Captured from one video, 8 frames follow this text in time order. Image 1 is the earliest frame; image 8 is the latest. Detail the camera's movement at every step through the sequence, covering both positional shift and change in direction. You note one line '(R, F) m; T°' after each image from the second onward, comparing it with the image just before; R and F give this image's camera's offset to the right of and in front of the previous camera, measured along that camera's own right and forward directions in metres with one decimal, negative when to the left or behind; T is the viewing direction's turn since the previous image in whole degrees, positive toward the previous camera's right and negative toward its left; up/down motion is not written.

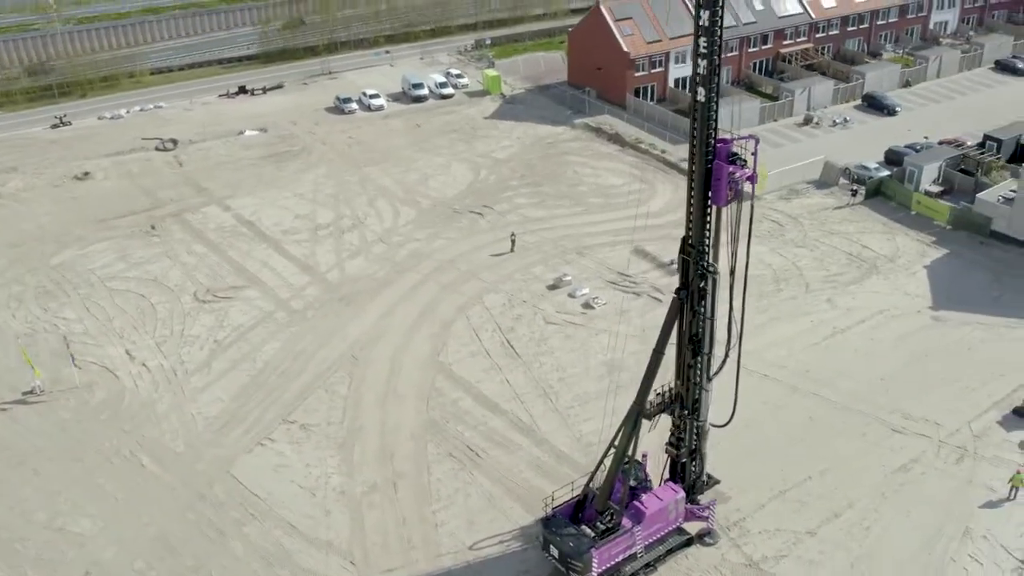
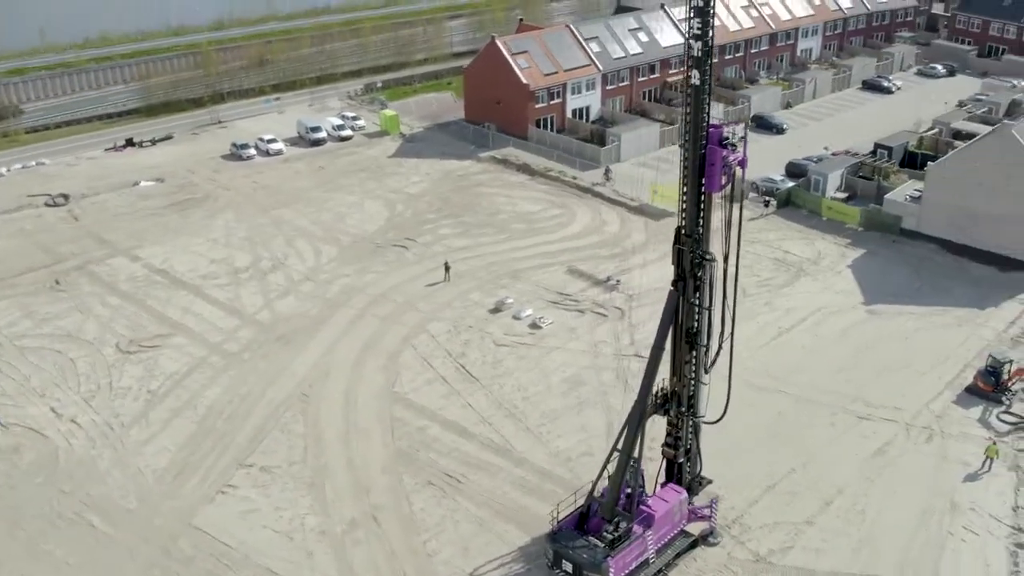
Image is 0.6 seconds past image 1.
(-2.5, +1.3) m; +8°
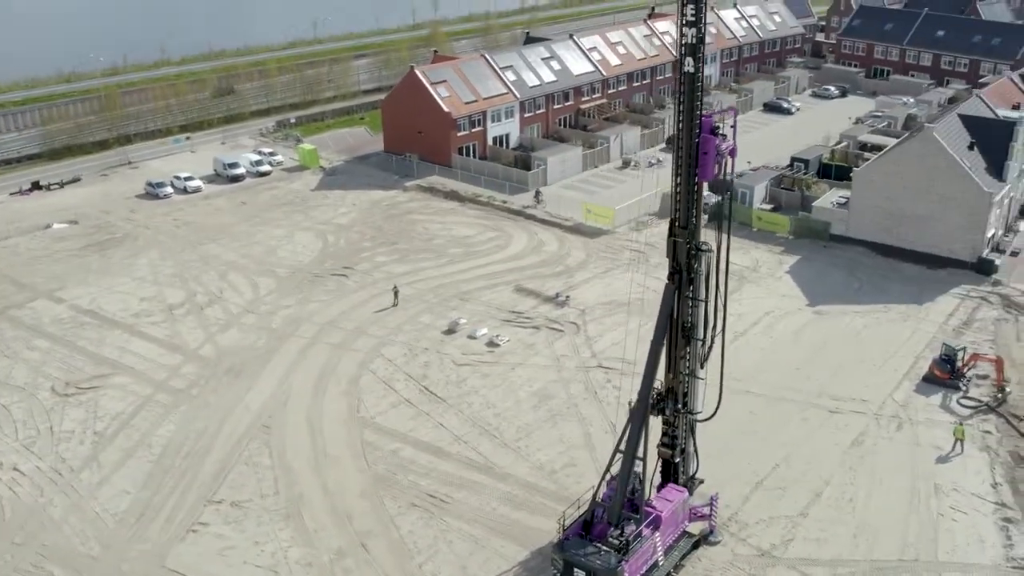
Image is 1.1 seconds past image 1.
(-2.0, +0.9) m; +6°
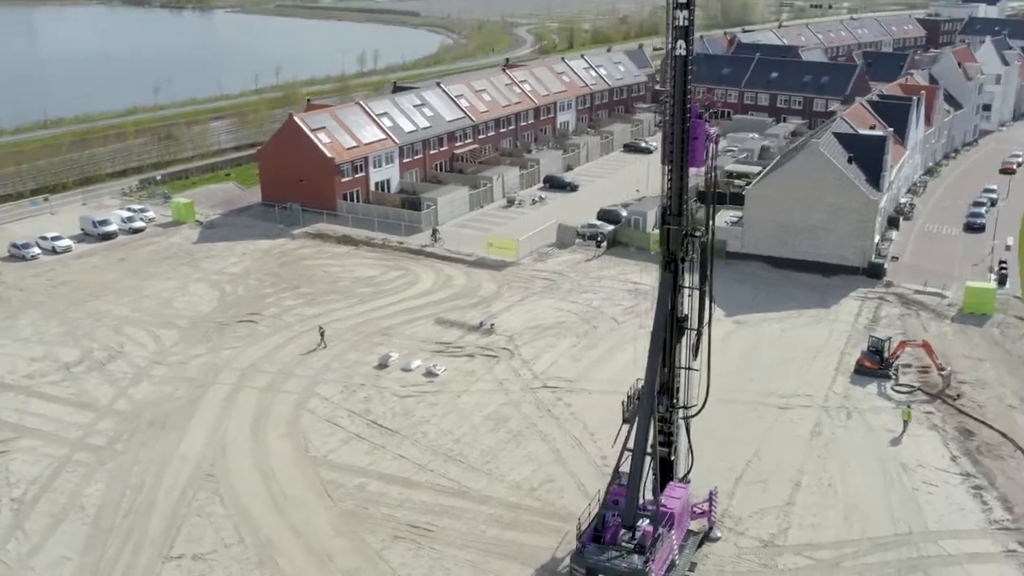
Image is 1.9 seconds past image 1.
(-3.0, +1.4) m; +10°
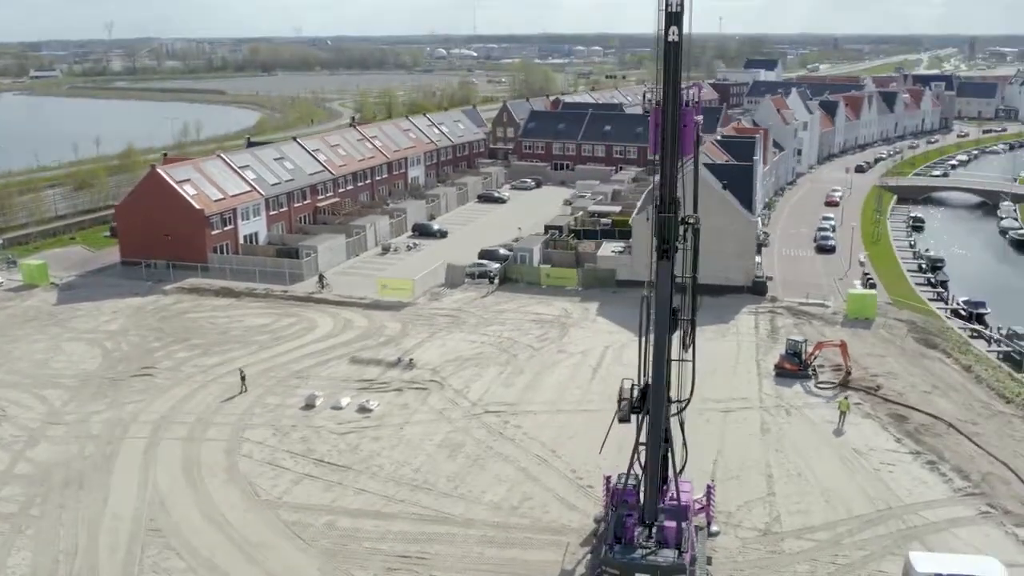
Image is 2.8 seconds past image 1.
(-3.4, +1.4) m; +11°
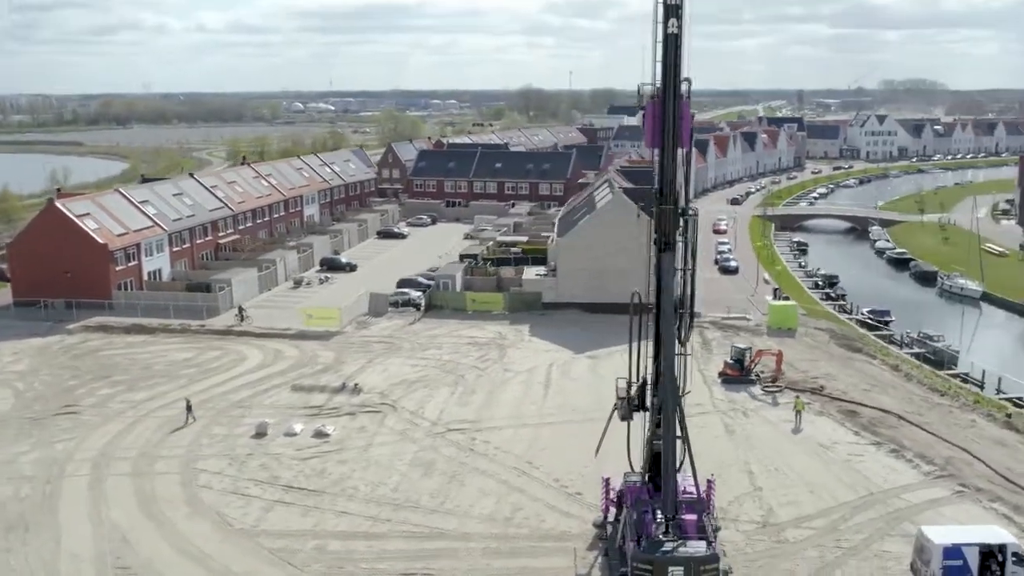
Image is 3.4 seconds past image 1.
(-2.5, +0.9) m; +8°
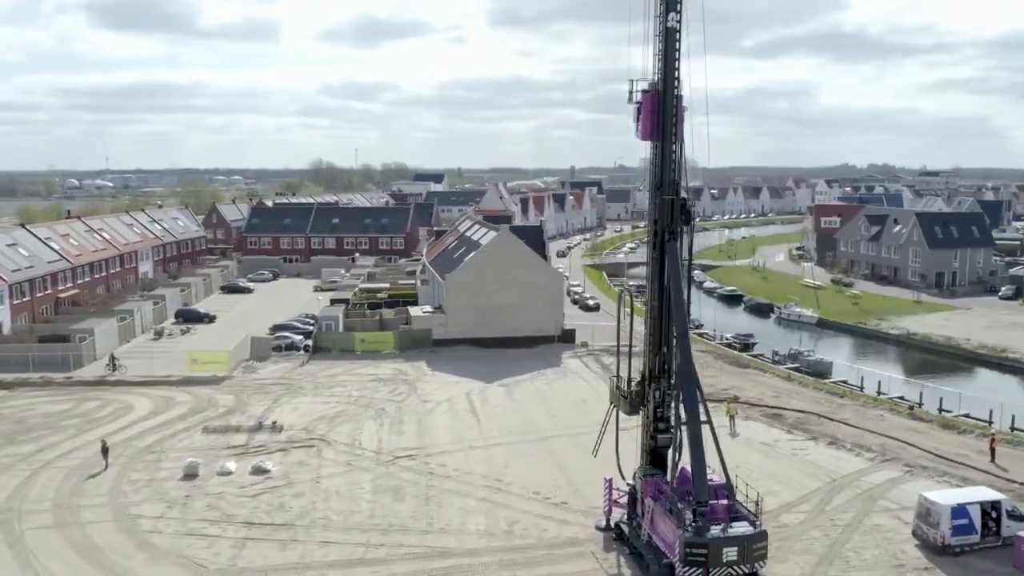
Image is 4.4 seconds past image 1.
(-3.8, +1.5) m; +13°
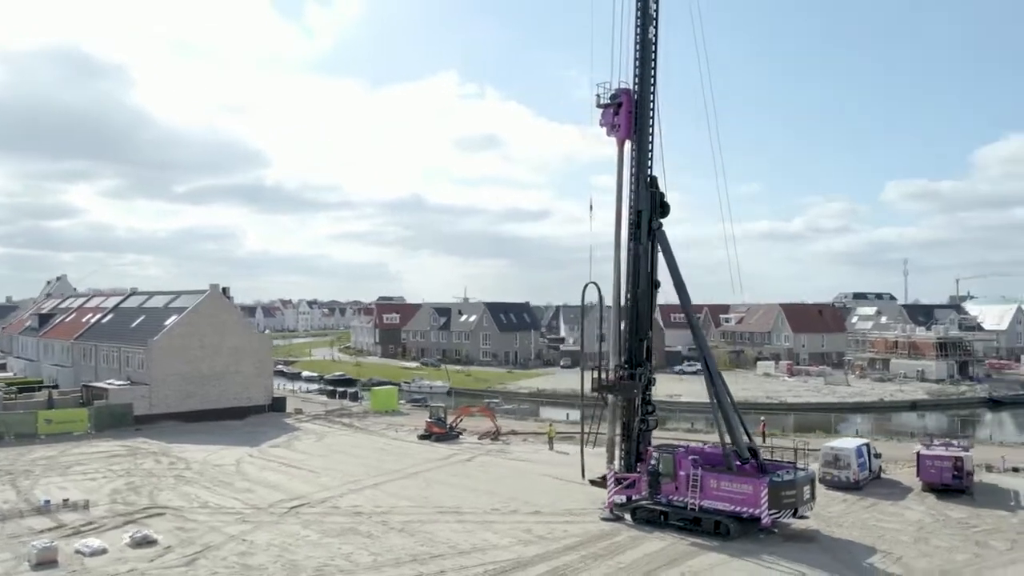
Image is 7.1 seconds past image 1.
(-8.7, +4.4) m; +31°
